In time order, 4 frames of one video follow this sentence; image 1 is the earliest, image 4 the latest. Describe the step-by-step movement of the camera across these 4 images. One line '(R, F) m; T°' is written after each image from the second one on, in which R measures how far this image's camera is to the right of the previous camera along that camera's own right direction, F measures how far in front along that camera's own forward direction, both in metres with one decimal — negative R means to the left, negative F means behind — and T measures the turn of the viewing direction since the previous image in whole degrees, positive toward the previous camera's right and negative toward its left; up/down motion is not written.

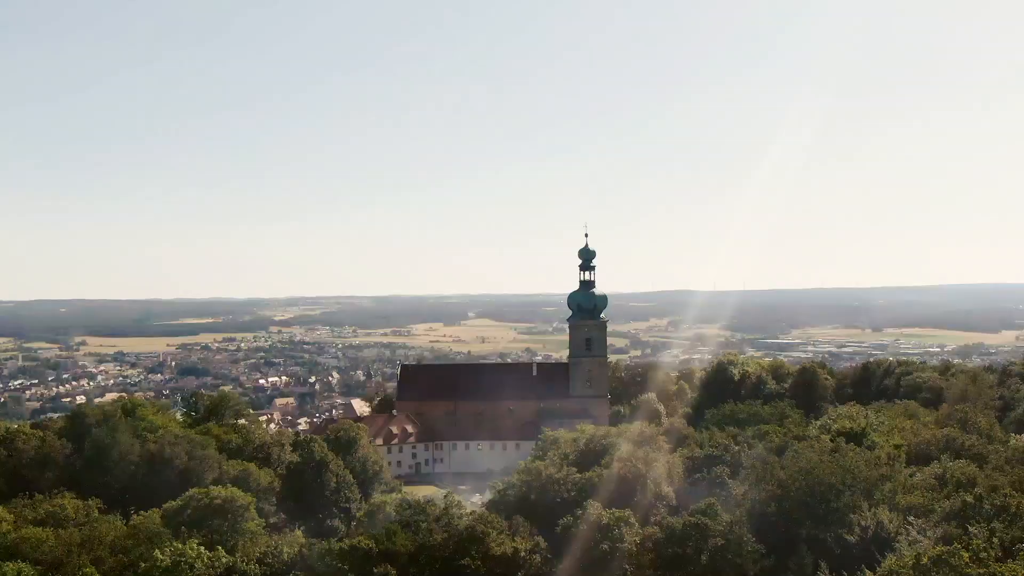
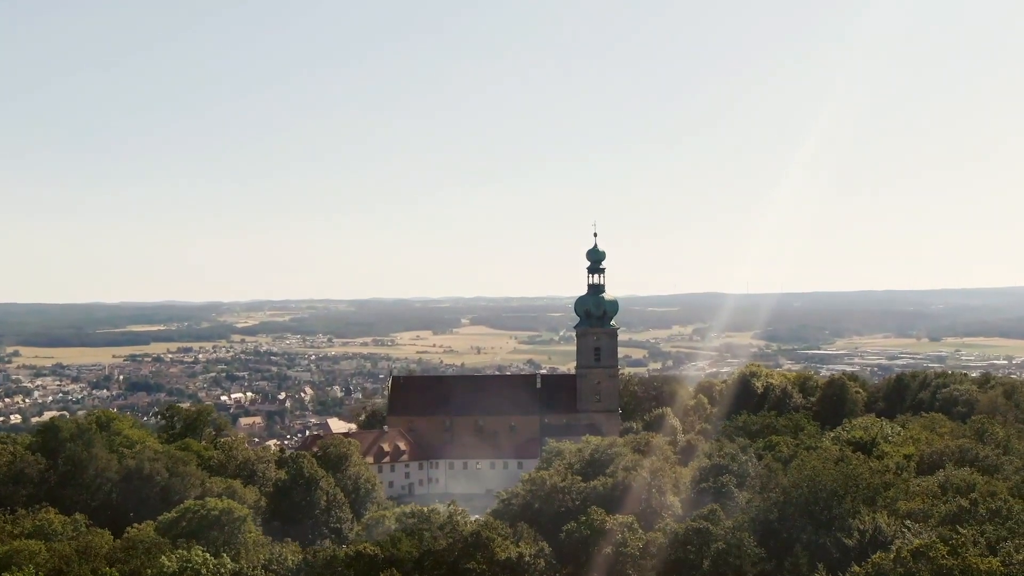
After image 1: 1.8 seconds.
(+0.1, +1.8) m; 0°
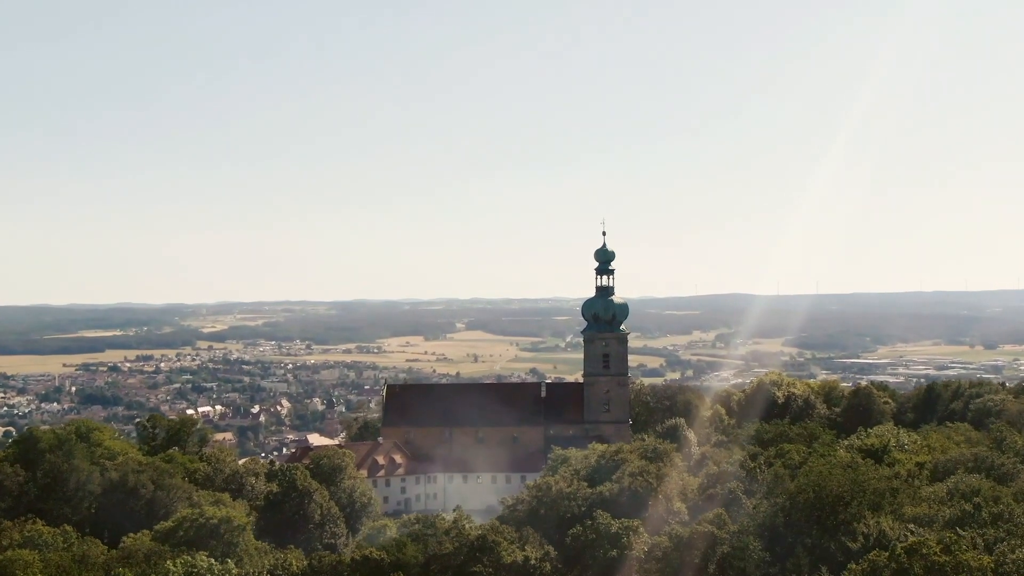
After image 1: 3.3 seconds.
(0.0, +1.3) m; 0°
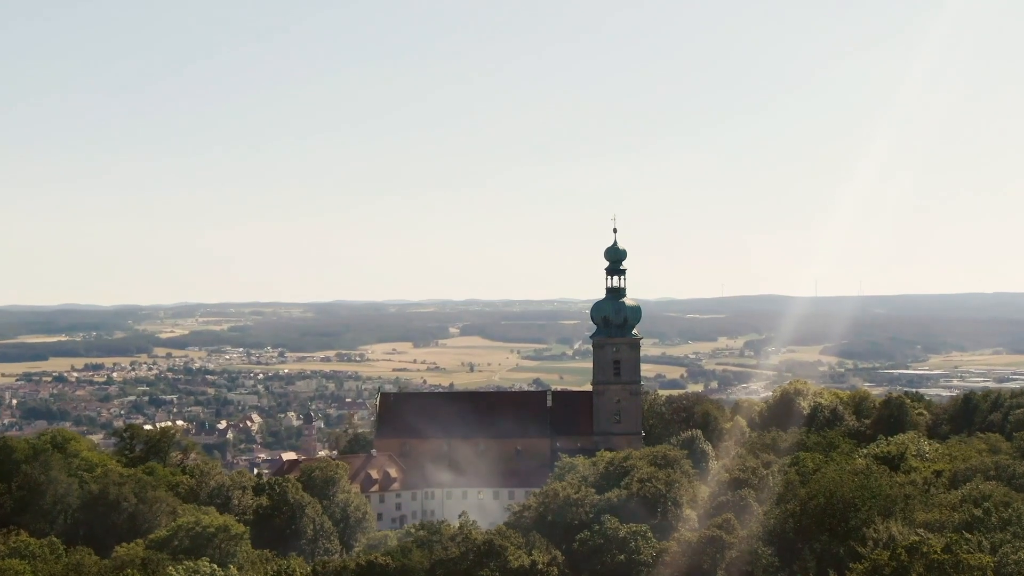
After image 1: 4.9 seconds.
(+0.1, +1.3) m; 0°
